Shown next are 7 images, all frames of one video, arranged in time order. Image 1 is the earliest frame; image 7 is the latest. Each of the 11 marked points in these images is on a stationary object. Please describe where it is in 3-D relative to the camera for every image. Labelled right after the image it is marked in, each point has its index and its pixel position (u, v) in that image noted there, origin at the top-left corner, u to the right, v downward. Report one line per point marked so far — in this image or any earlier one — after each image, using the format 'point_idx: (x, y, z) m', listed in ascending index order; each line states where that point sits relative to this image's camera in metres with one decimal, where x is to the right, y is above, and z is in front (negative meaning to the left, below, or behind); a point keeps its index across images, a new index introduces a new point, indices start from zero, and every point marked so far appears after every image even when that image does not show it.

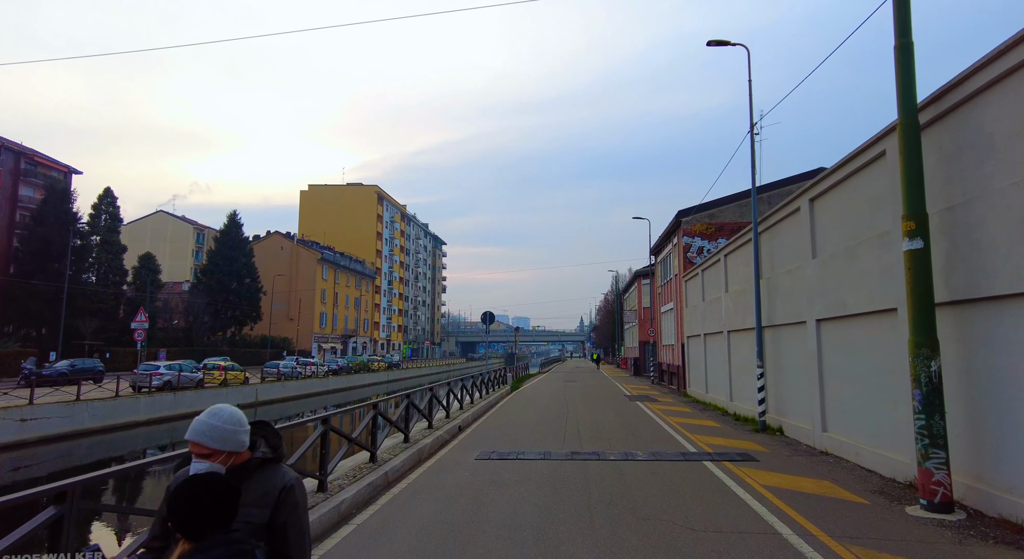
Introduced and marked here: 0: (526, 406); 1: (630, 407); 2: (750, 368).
0: (+0.4, -4.0, +17.7) m
1: (+3.7, -4.1, +18.4) m
2: (+5.8, -2.1, +13.9) m
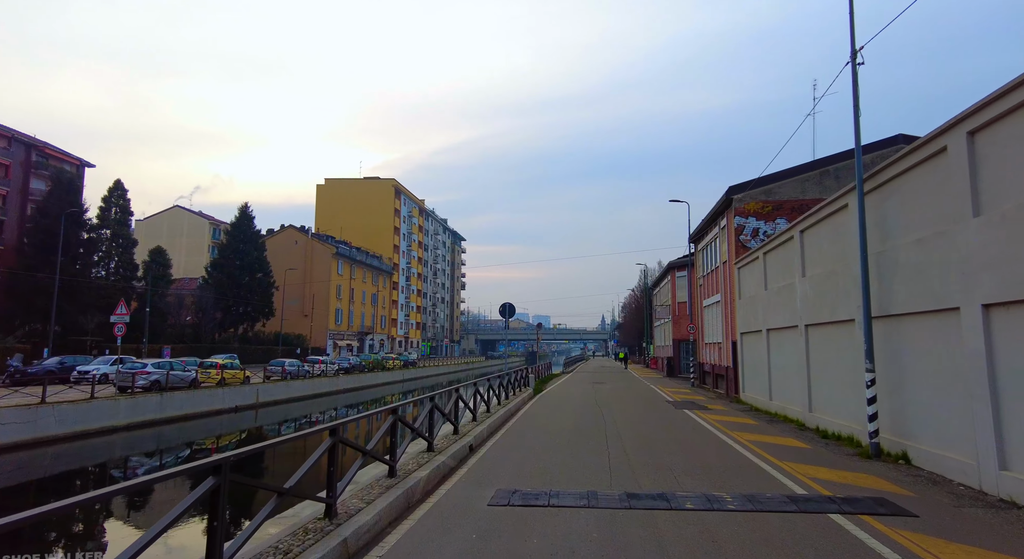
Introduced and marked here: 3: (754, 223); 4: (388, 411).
0: (+1.0, -3.6, +14.7) m
1: (+4.3, -3.7, +15.3) m
2: (+6.2, -1.7, +10.8) m
3: (+8.3, +1.9, +19.8) m
4: (-1.6, -1.7, +7.5) m
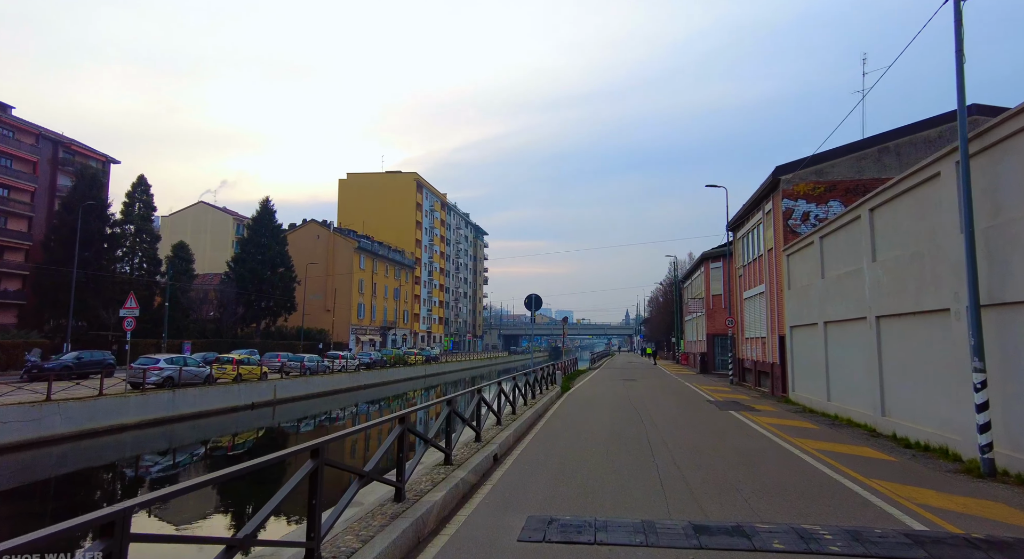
0: (+1.7, -3.3, +13.3) m
1: (+5.0, -3.4, +13.8) m
2: (+6.7, -1.5, +9.2) m
3: (+9.1, +2.3, +18.0) m
4: (-1.2, -1.5, +6.1) m
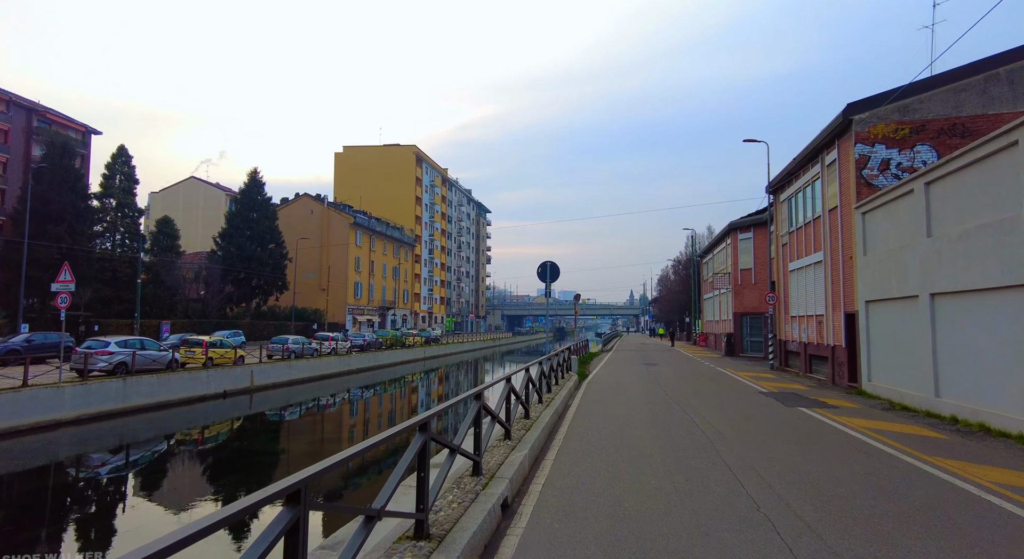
0: (+1.9, -2.6, +10.0) m
1: (+5.2, -2.6, +10.5) m
2: (+6.9, -0.8, +5.8) m
3: (+9.3, +3.2, +14.5) m
4: (-1.1, -1.0, +2.8) m
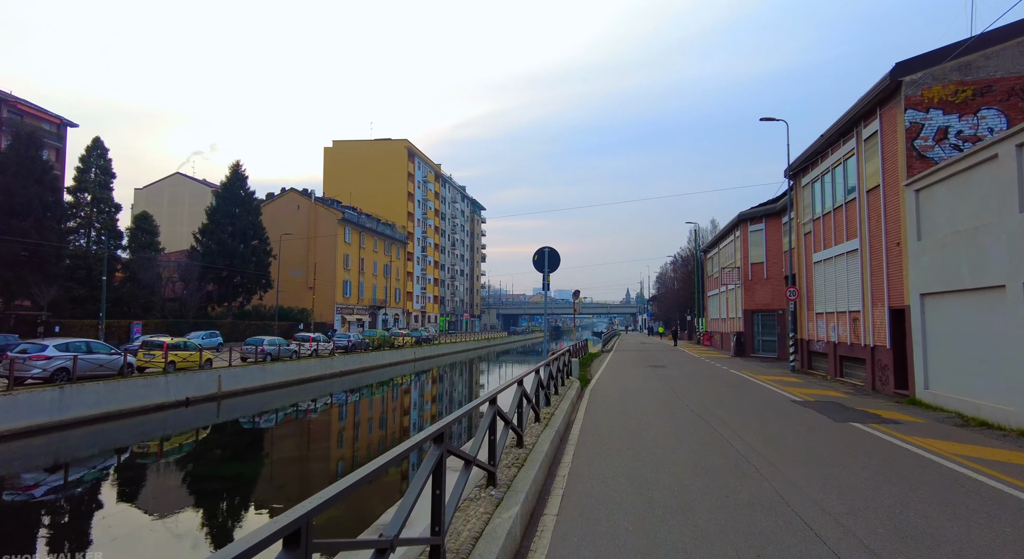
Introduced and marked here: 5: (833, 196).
0: (+1.7, -2.4, +7.8) m
1: (+5.1, -2.4, +8.2) m
2: (+6.8, -0.6, +3.6) m
3: (+9.1, +3.4, +12.3) m
4: (-1.2, -0.8, +0.5) m
5: (+9.9, +2.6, +17.8) m
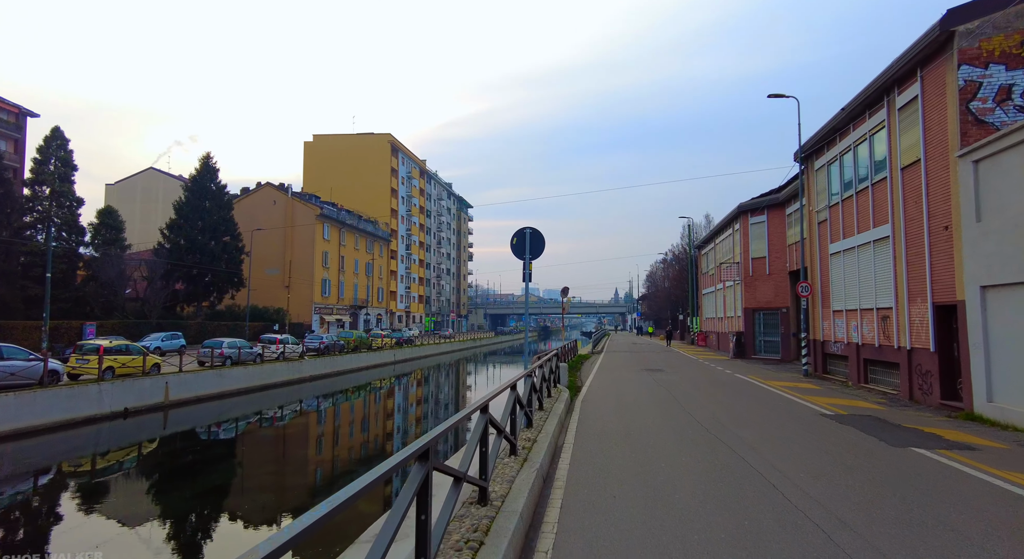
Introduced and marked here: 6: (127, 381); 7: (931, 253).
0: (+1.4, -2.2, +5.5) m
1: (+4.7, -2.2, +6.1) m
2: (+6.5, -0.4, +1.4) m
3: (+8.7, +3.6, +10.2) m
4: (-1.4, -0.6, -1.8) m
5: (+9.3, +2.8, +15.7) m
6: (-13.2, -3.5, +19.7) m
7: (+8.5, +0.5, +11.6) m
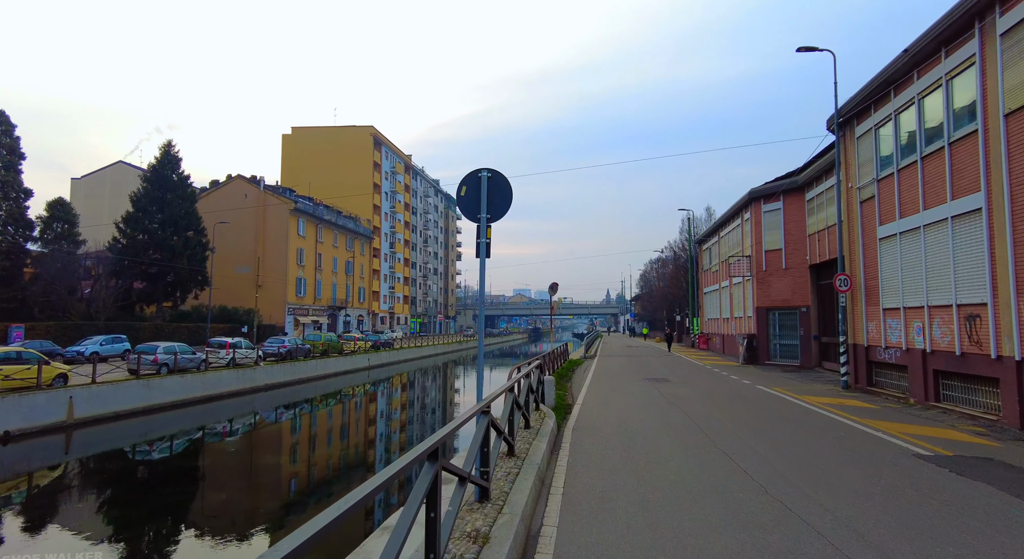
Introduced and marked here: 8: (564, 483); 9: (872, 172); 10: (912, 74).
0: (+0.9, -1.9, +2.1) m
1: (+4.2, -1.9, +2.6) m
2: (+6.1, -0.2, -2.0) m
3: (+8.1, +3.9, +6.9) m
4: (-1.8, -0.4, -5.3) m
5: (+8.7, +3.0, +12.4) m
6: (-13.9, -3.2, +16.0) m
7: (+7.9, +0.8, +8.2) m
8: (+0.4, -2.5, +6.8) m
9: (+9.0, +2.7, +14.5) m
10: (+8.7, +4.5, +12.6) m
